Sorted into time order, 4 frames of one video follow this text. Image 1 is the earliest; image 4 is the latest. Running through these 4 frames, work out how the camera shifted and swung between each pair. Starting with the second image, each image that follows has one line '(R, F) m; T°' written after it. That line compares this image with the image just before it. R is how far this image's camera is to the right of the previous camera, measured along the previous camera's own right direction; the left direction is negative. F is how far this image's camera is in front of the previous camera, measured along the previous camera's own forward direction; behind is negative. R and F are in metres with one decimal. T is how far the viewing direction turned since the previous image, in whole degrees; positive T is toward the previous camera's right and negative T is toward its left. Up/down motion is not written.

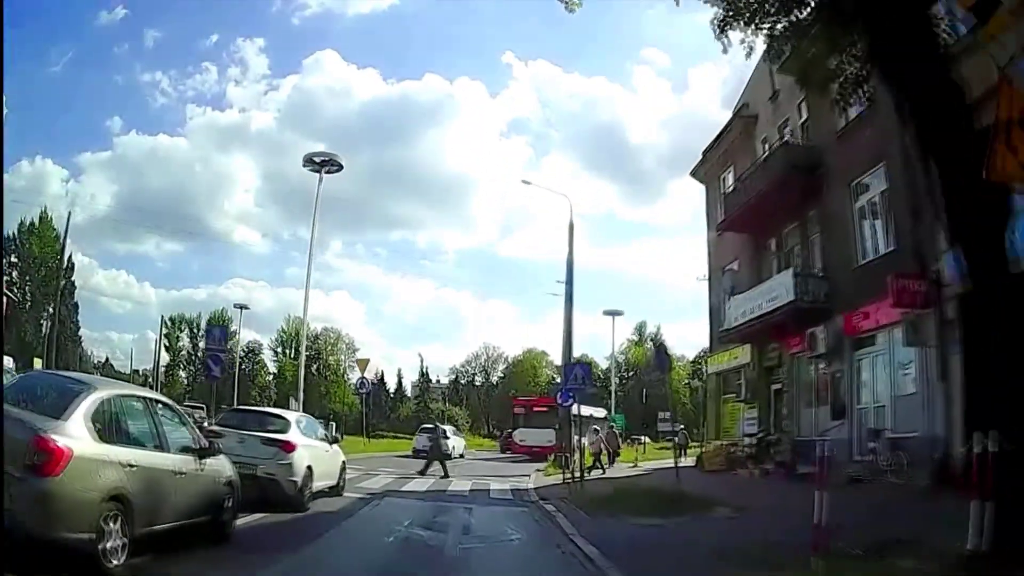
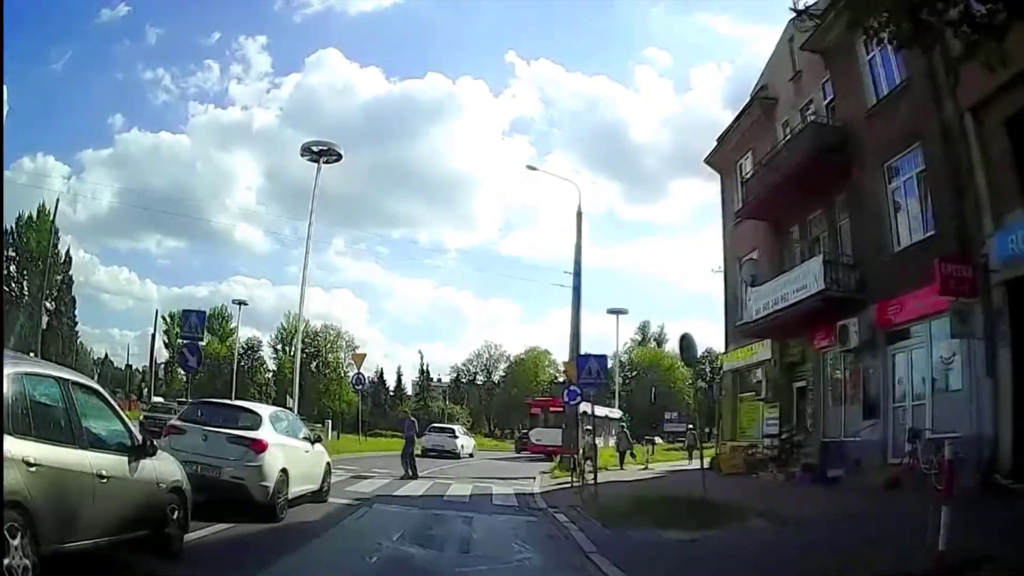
(0.0, +0.6) m; 0°
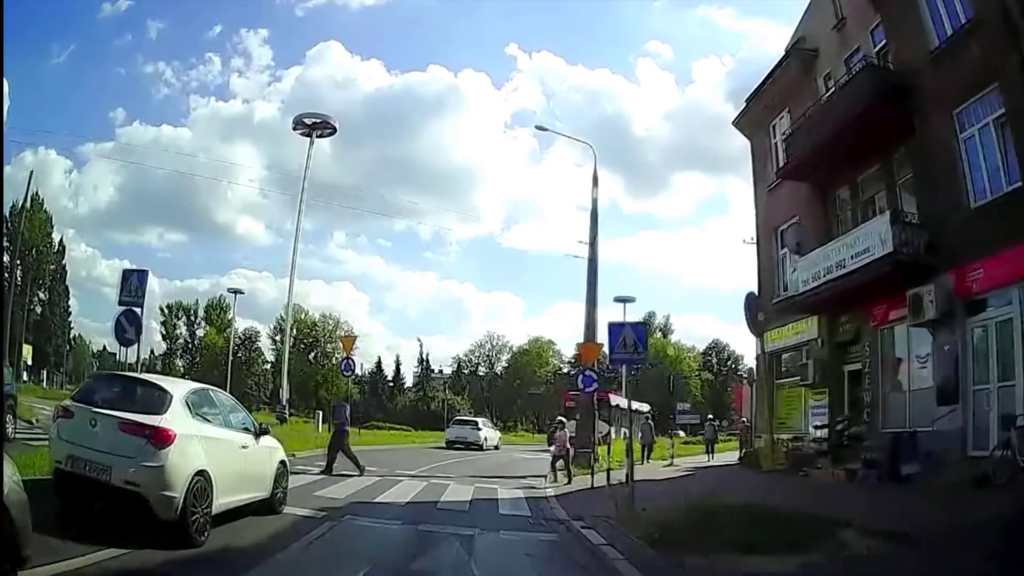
(0.0, +1.1) m; 0°
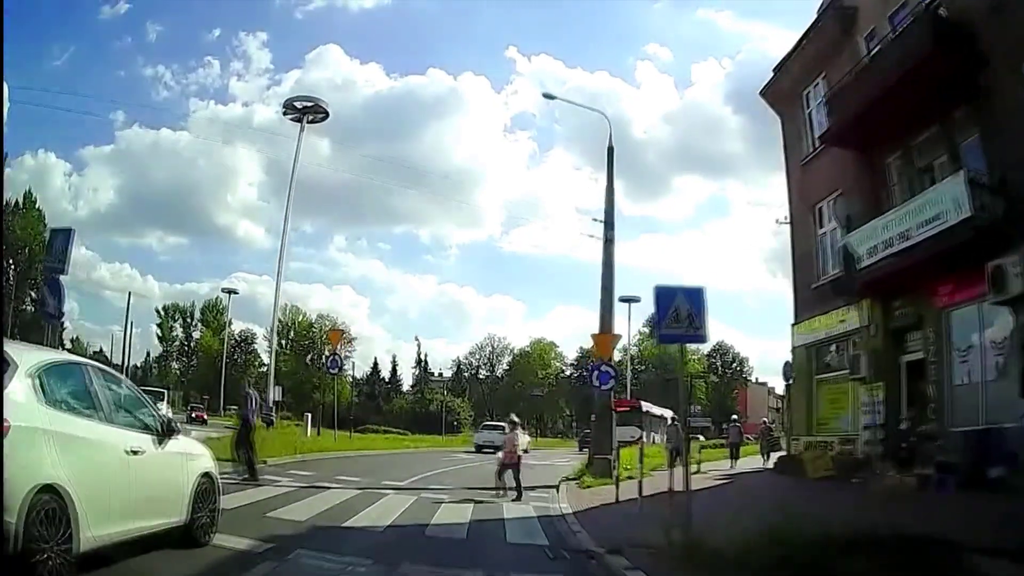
(0.0, +0.9) m; 0°
